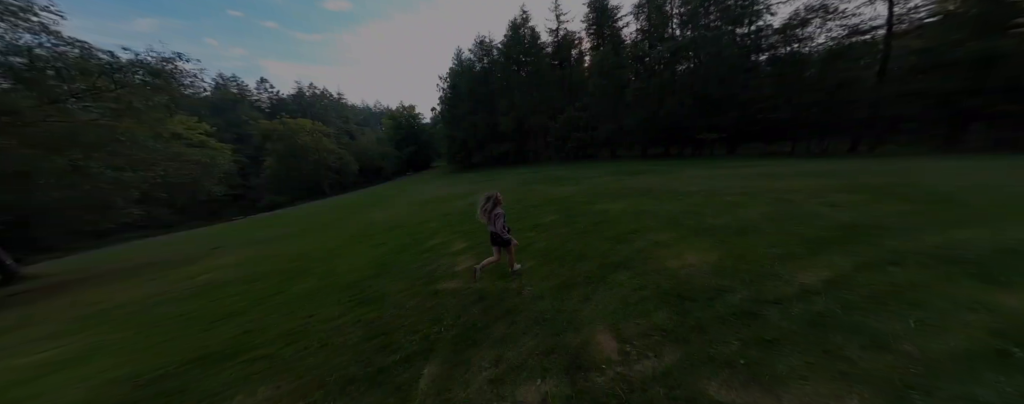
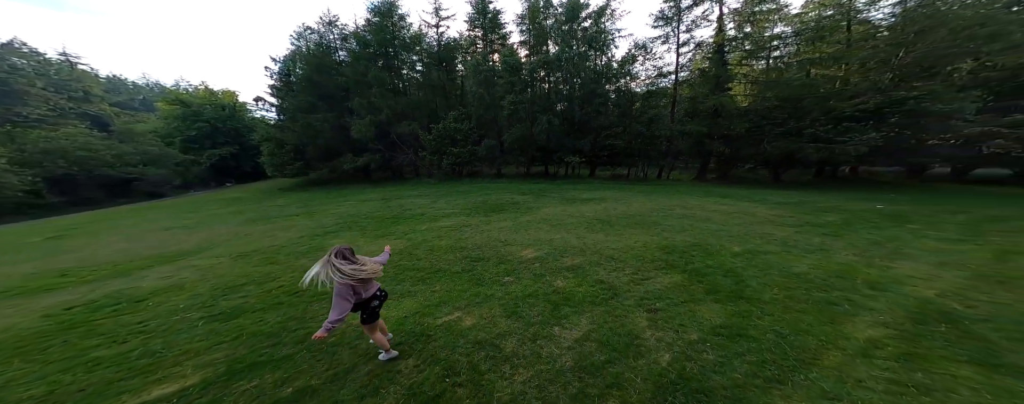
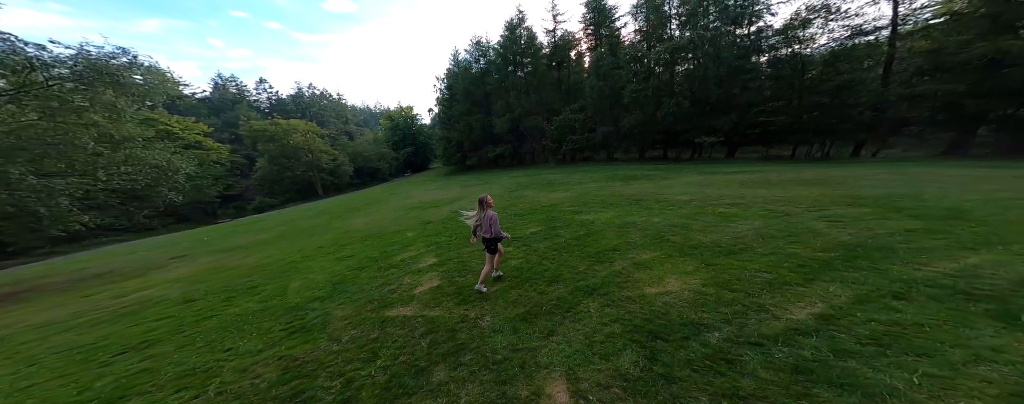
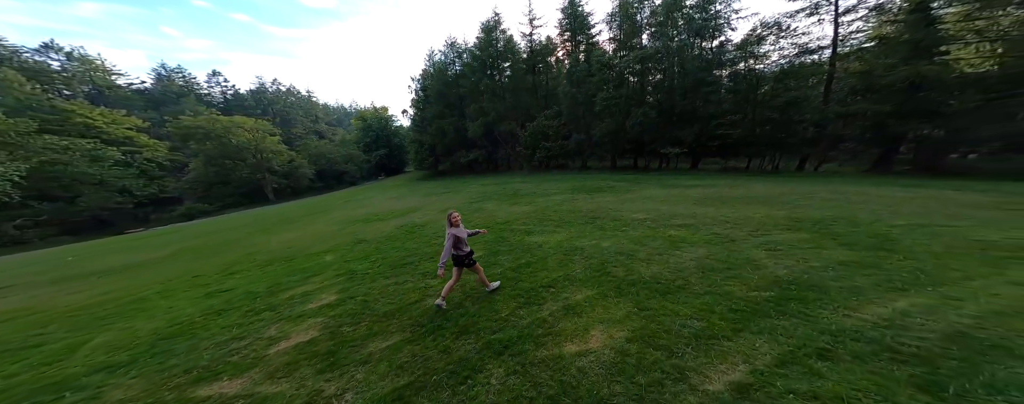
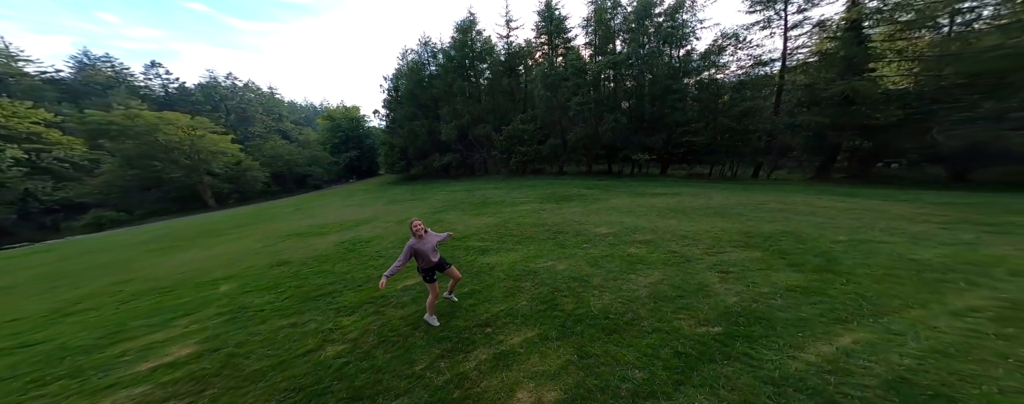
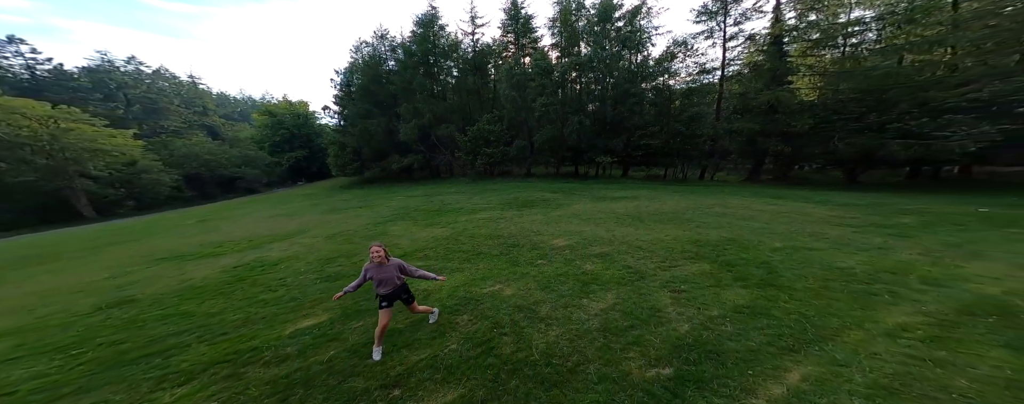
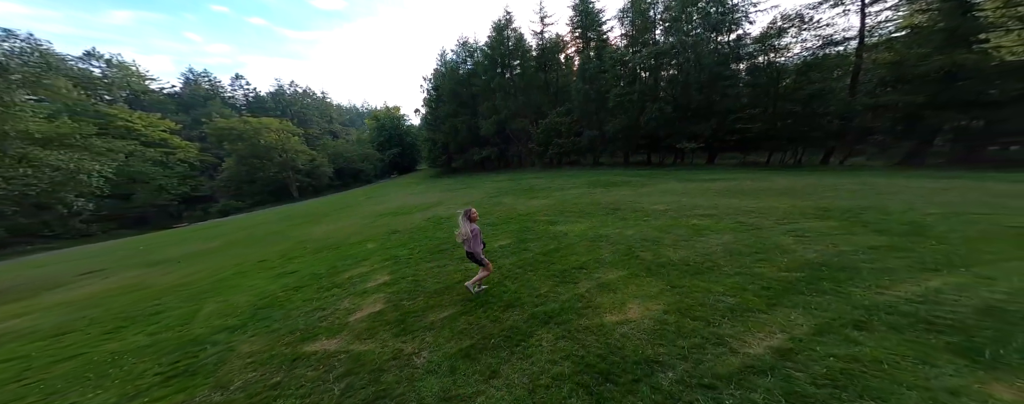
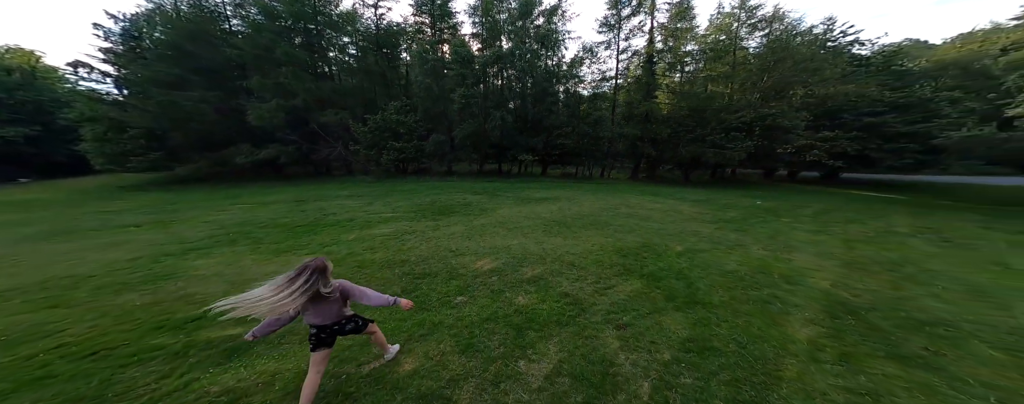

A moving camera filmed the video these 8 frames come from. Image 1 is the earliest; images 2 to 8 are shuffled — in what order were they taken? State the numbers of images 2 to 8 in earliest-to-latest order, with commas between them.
3, 7, 4, 5, 6, 2, 8
